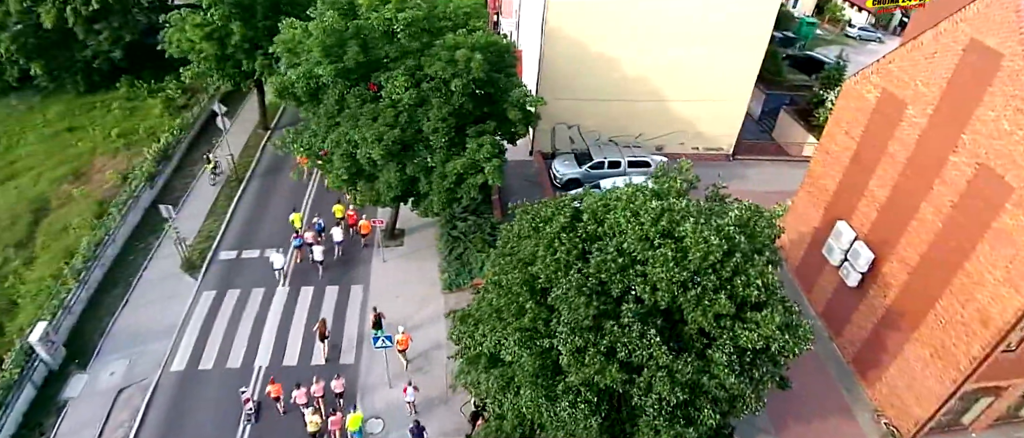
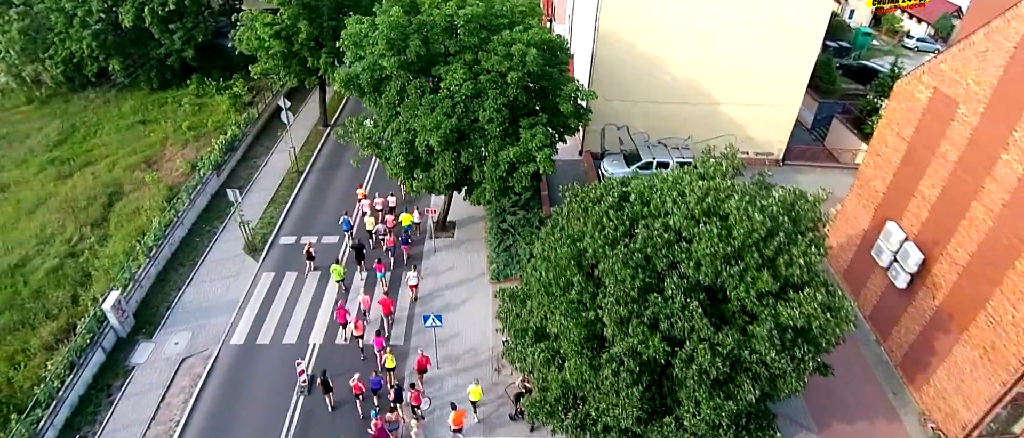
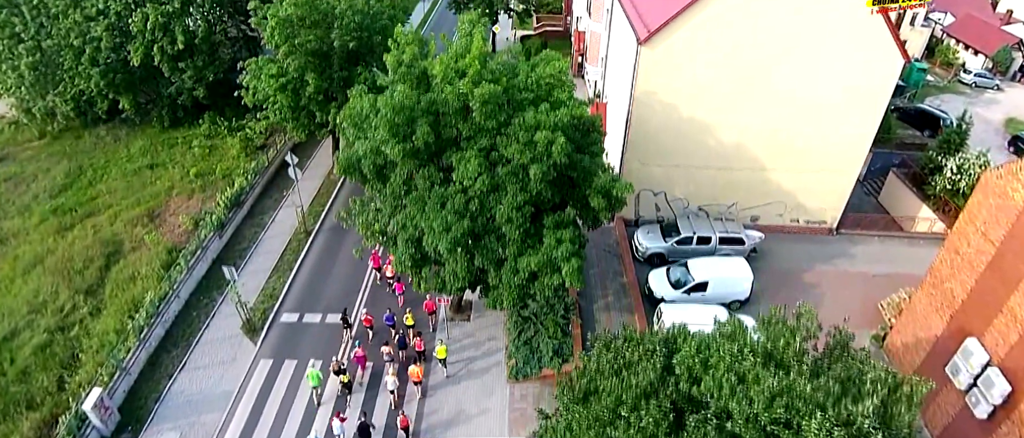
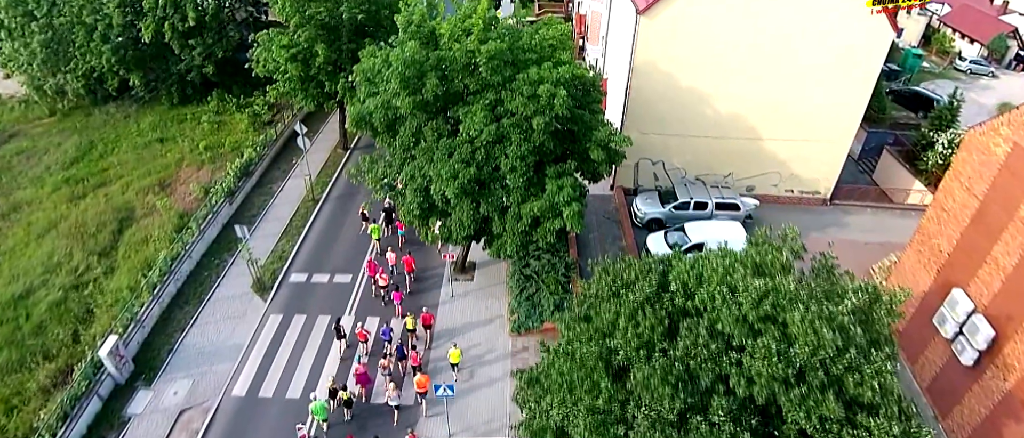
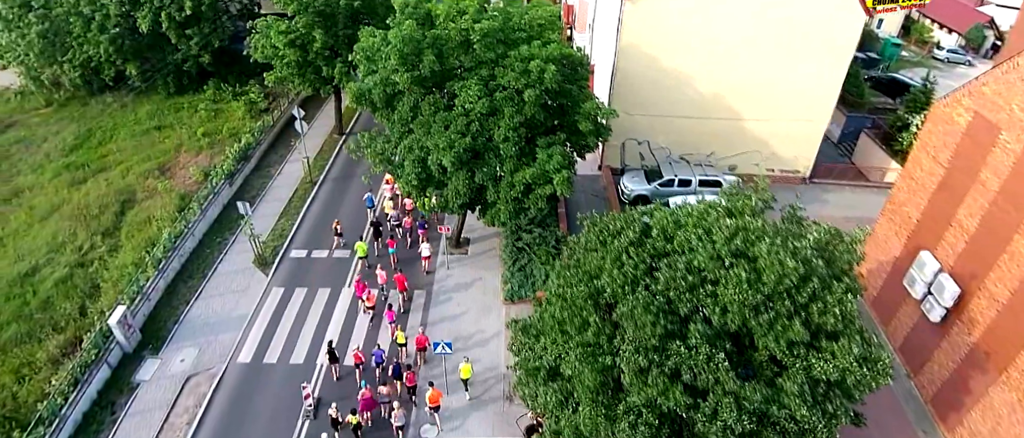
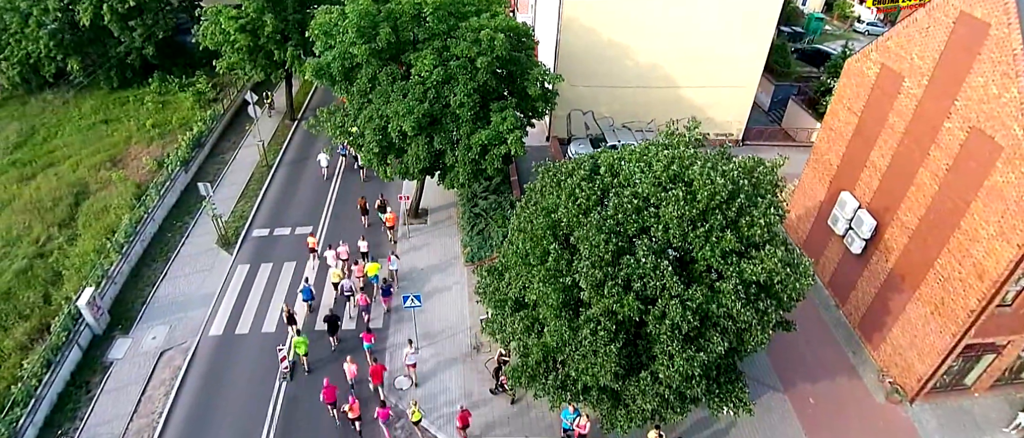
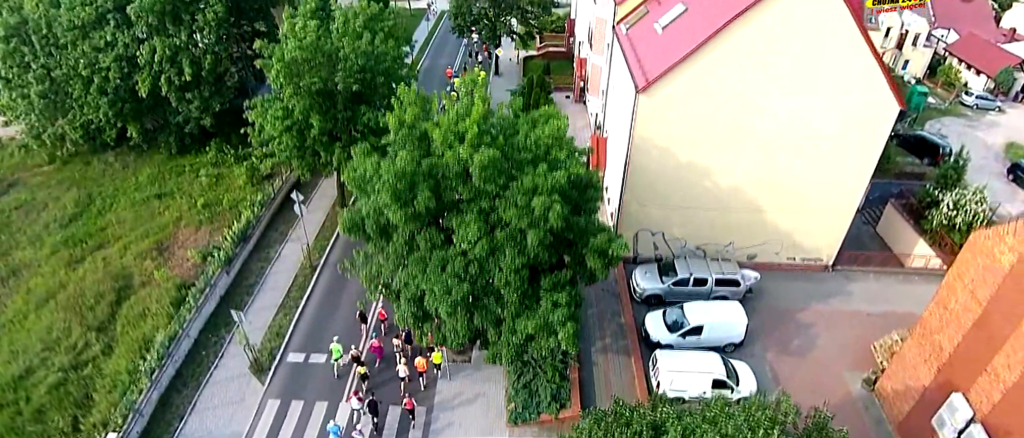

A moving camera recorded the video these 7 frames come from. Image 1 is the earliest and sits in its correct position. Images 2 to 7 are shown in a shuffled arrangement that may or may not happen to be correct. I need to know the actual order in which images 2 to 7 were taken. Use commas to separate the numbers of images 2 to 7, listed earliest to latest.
6, 2, 5, 4, 3, 7
